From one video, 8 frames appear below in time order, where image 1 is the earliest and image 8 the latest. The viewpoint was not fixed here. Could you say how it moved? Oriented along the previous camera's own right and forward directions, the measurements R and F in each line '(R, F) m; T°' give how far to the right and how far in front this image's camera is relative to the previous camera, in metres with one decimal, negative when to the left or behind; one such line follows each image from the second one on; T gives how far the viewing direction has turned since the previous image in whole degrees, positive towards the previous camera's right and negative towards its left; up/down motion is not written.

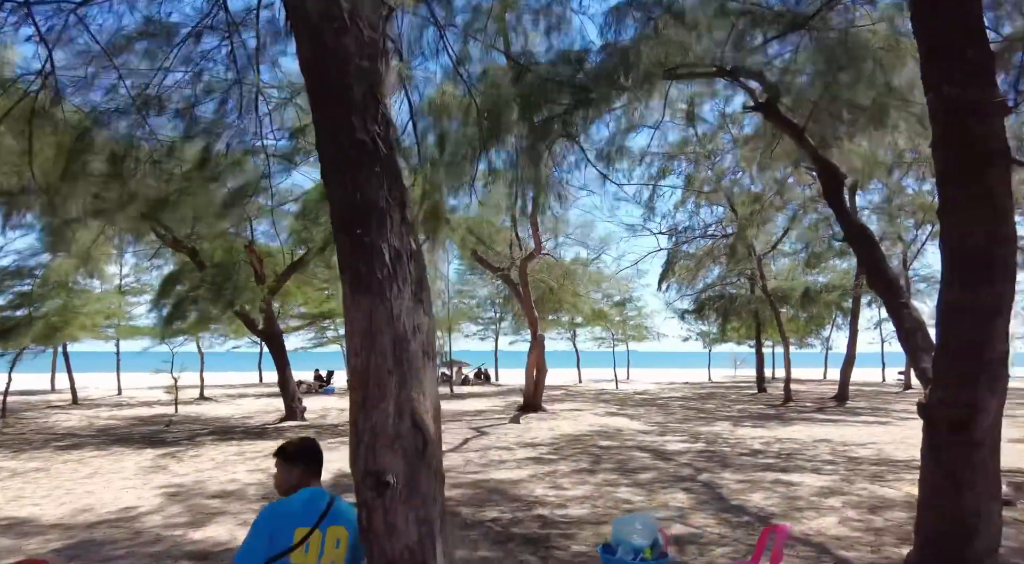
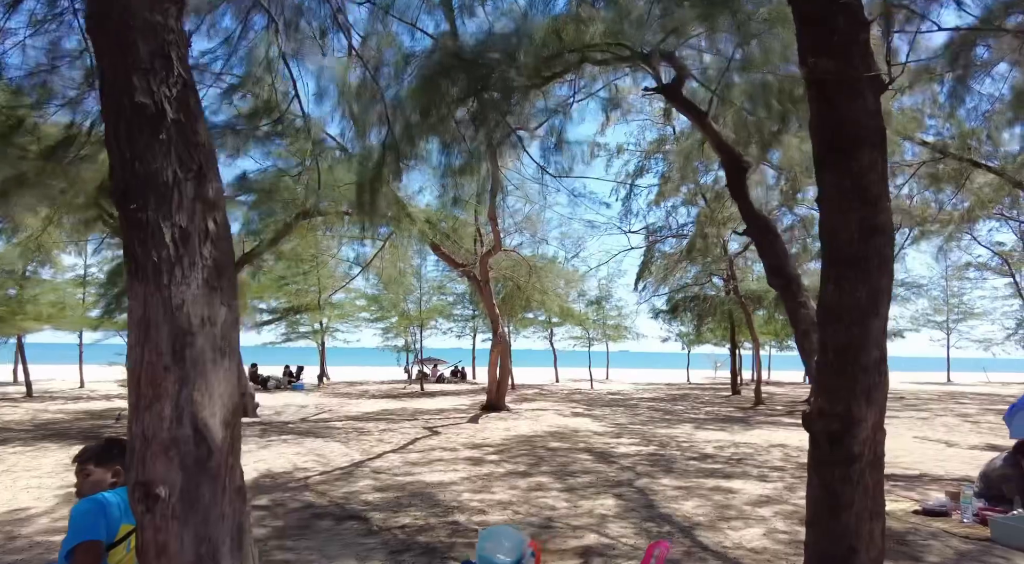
(+0.6, +0.3) m; +1°
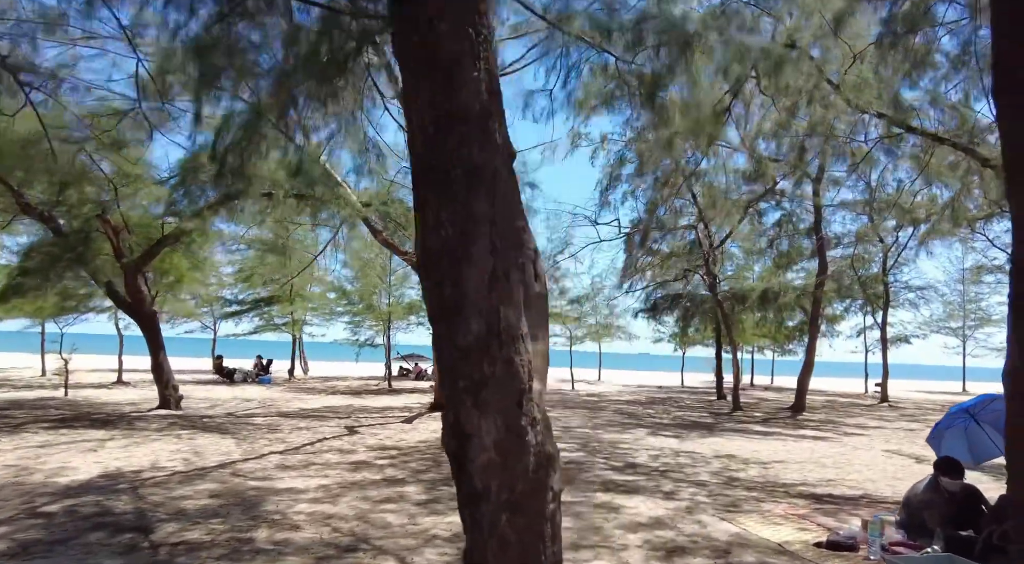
(+1.4, +0.9) m; -2°
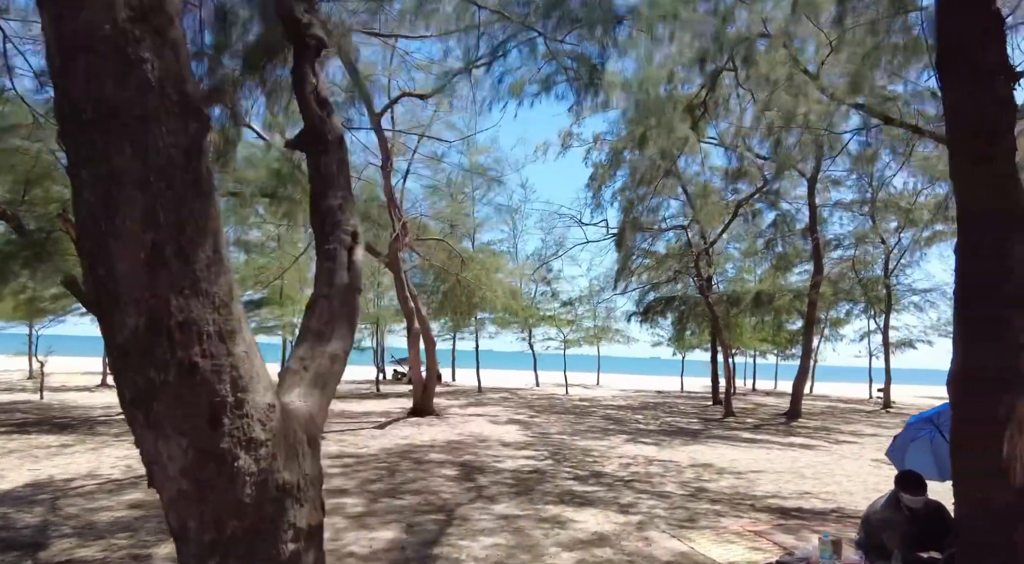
(+0.6, +0.3) m; -1°
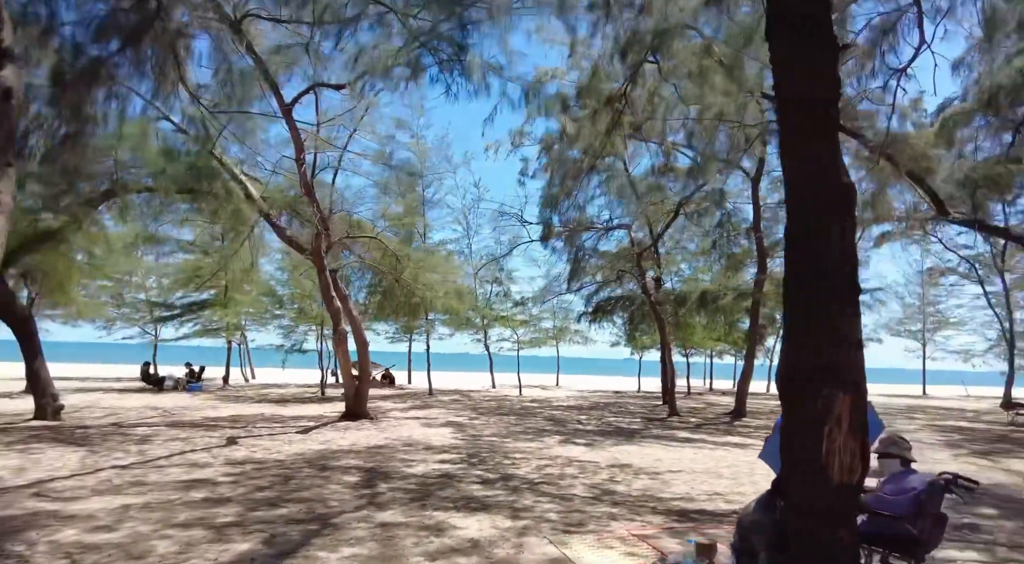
(+0.7, +0.2) m; +2°
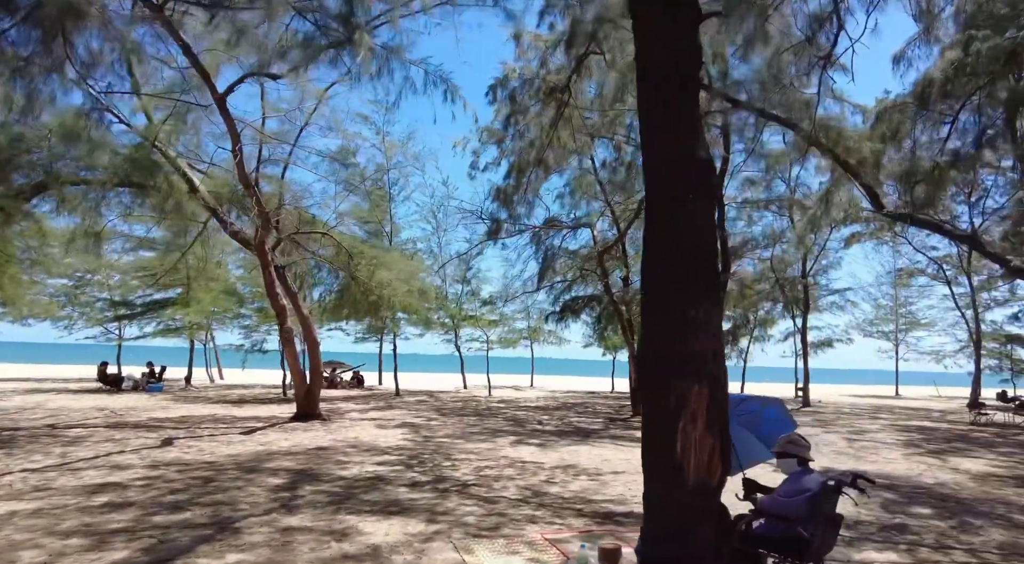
(+0.5, +0.2) m; +1°
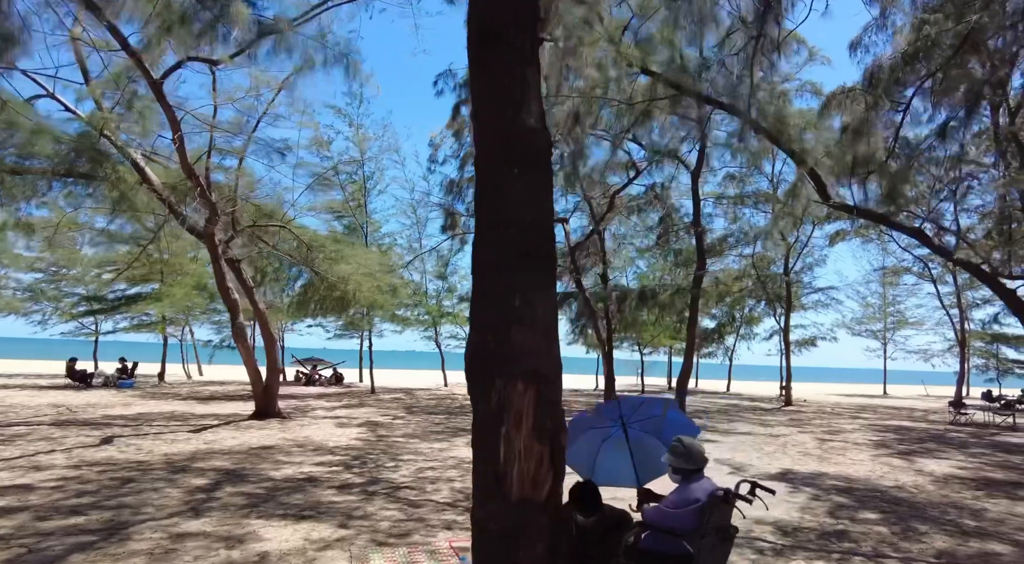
(+0.6, +0.3) m; 0°
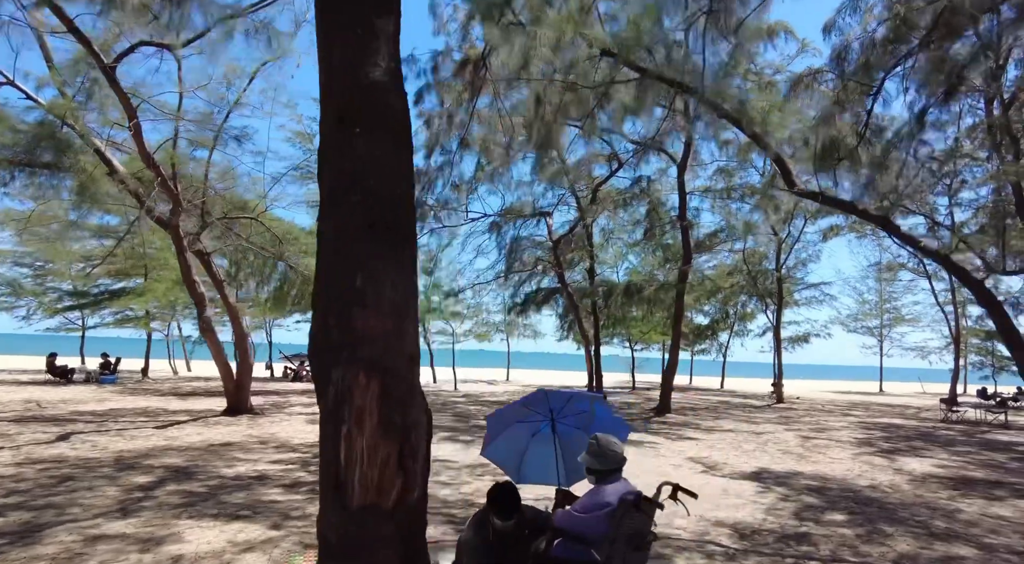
(+0.4, +0.3) m; 0°
